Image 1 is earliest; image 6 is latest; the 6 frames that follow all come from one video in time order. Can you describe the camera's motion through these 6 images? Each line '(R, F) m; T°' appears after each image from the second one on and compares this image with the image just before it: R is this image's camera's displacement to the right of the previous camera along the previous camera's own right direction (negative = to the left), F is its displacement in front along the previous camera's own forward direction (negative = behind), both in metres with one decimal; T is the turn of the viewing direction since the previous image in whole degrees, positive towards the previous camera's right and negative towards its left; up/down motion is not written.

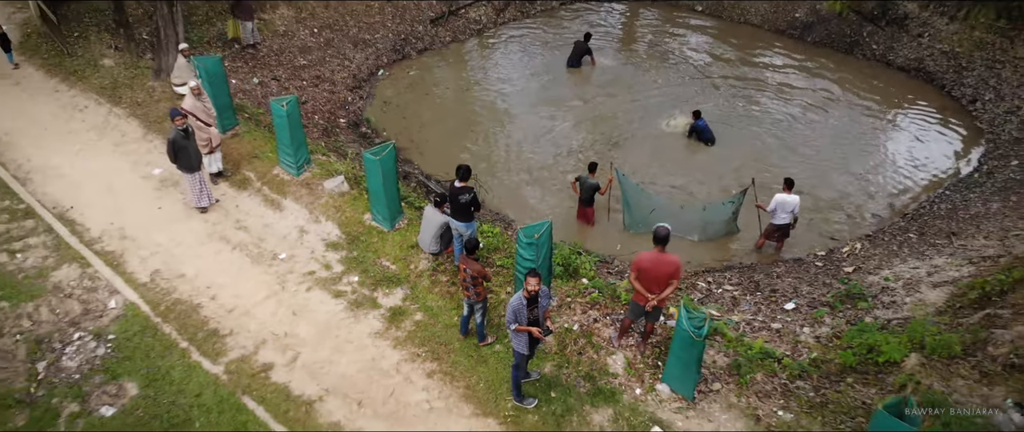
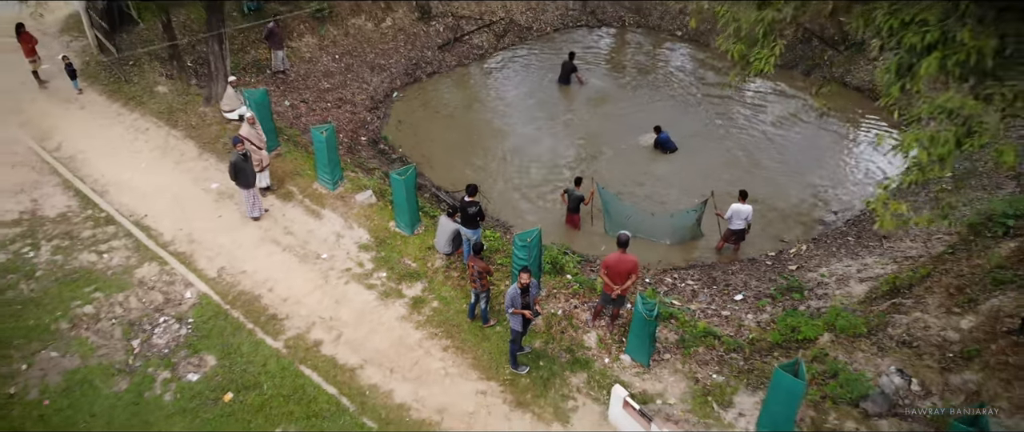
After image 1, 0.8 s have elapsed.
(0.0, -1.9) m; 0°
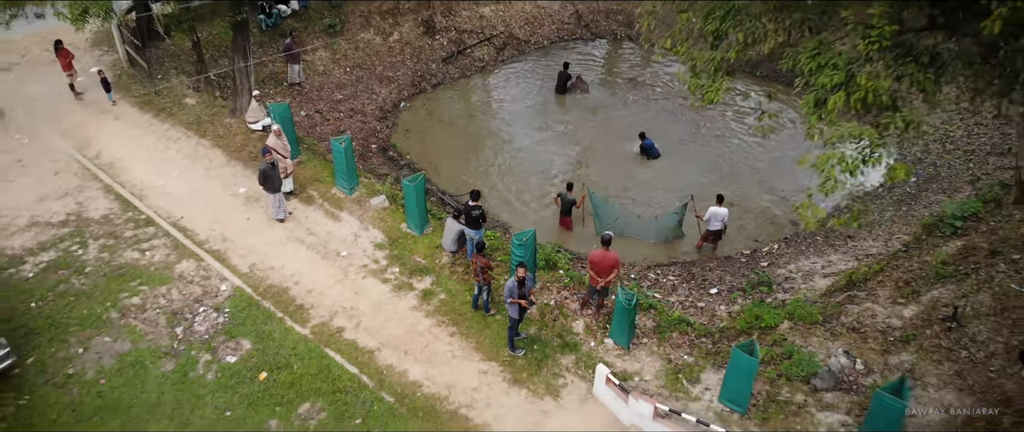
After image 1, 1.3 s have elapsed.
(0.0, -1.2) m; 0°
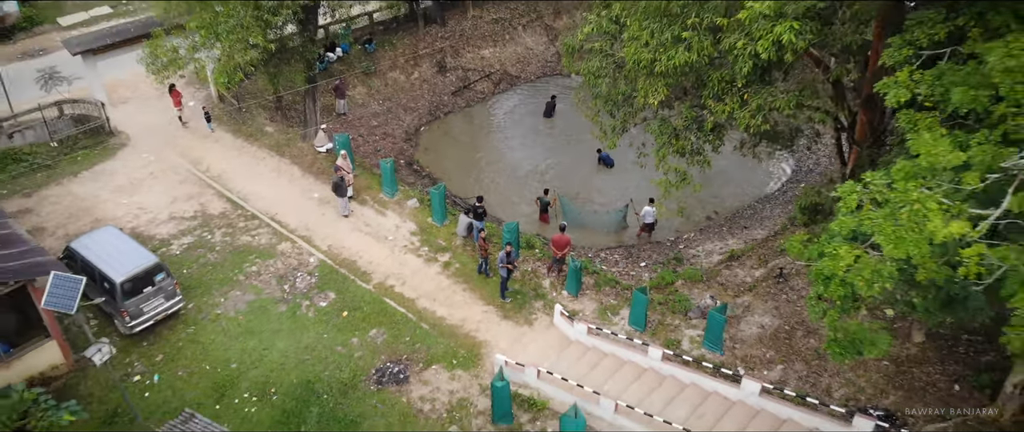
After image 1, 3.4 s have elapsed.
(+0.2, -5.5) m; 0°
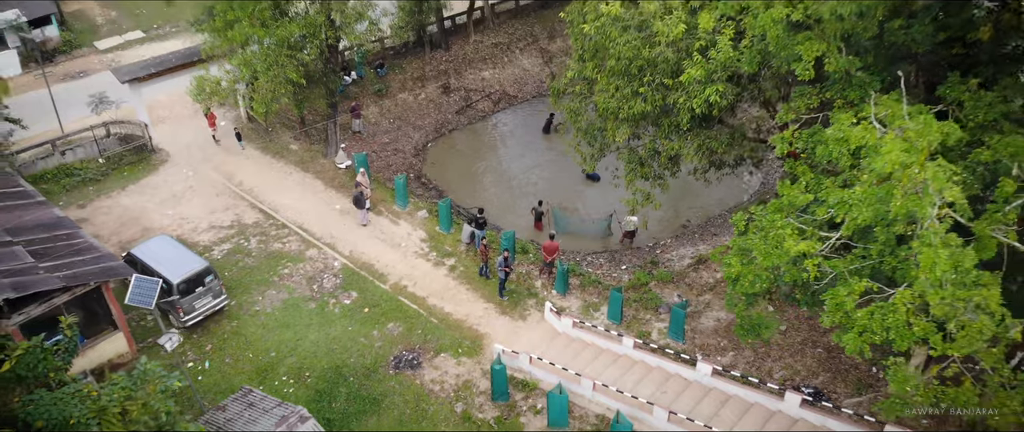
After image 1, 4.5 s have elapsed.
(+0.1, -2.6) m; 0°
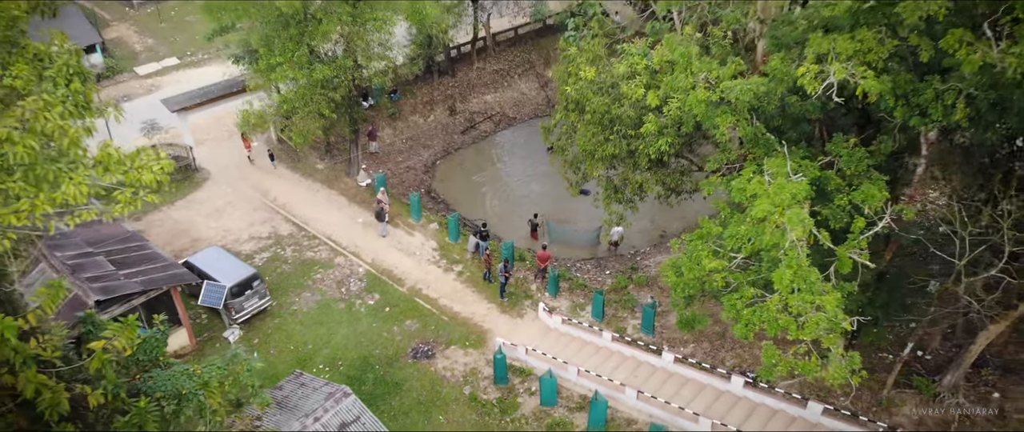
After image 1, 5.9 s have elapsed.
(+0.1, -3.3) m; 0°
